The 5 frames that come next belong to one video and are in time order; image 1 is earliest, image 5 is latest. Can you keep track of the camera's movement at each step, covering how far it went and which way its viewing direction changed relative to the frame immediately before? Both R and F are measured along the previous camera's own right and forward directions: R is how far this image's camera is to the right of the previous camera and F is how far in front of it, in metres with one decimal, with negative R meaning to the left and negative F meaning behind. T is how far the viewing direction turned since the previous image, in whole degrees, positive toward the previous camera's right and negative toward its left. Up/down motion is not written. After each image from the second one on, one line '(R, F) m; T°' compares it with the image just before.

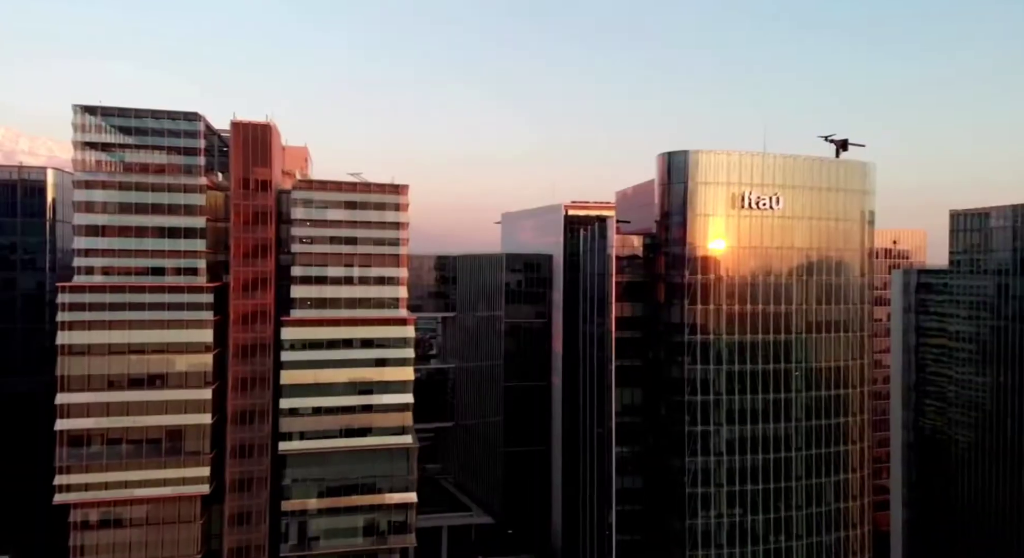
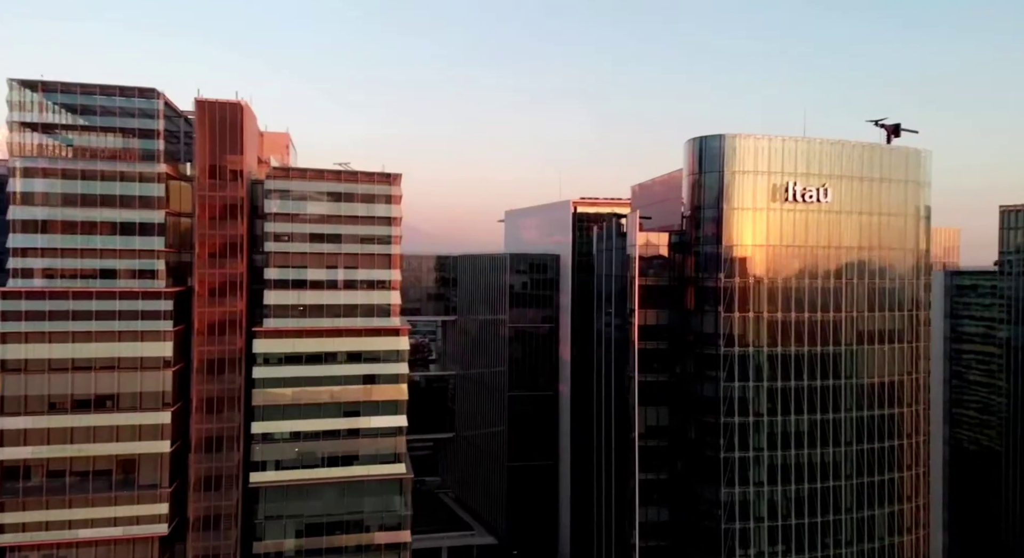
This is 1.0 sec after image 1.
(-0.5, +7.1) m; 0°
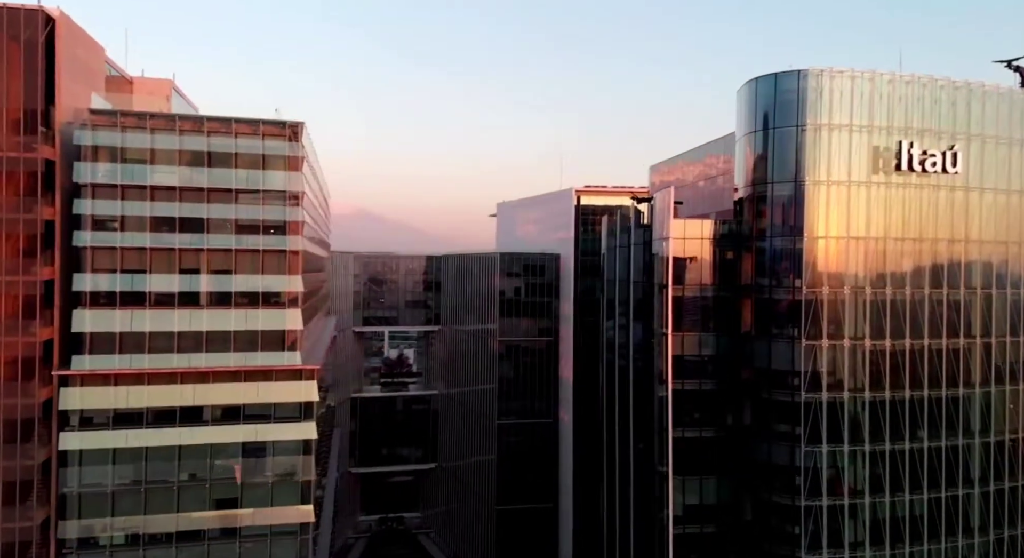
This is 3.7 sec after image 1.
(+1.2, +16.2) m; 0°
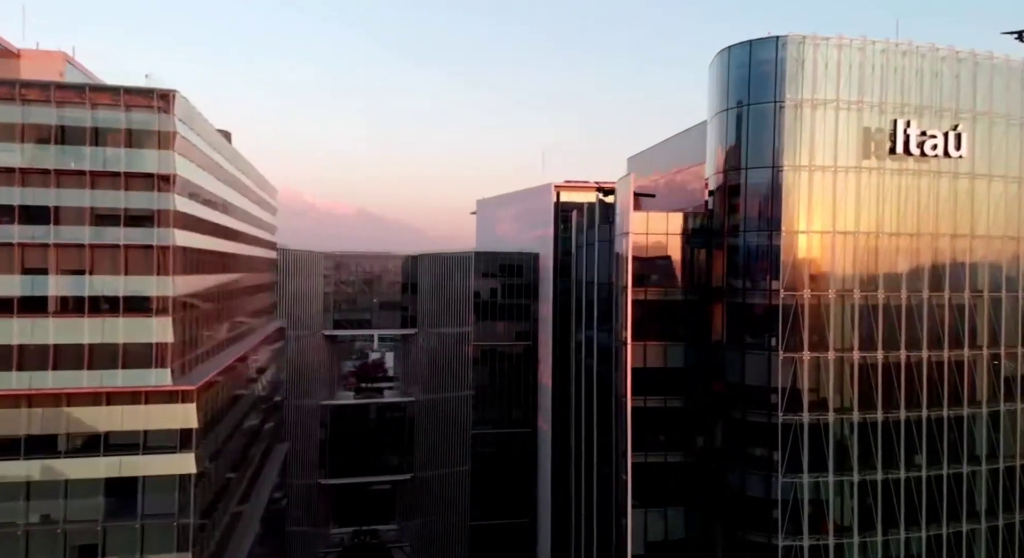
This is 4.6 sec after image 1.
(+2.4, +4.6) m; 0°
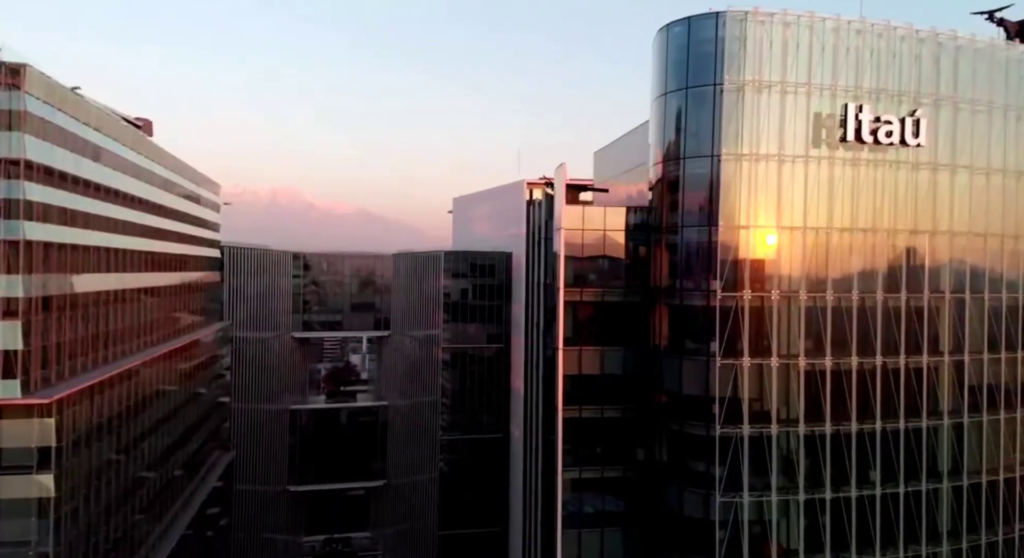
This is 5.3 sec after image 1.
(+2.7, +2.4) m; 0°
